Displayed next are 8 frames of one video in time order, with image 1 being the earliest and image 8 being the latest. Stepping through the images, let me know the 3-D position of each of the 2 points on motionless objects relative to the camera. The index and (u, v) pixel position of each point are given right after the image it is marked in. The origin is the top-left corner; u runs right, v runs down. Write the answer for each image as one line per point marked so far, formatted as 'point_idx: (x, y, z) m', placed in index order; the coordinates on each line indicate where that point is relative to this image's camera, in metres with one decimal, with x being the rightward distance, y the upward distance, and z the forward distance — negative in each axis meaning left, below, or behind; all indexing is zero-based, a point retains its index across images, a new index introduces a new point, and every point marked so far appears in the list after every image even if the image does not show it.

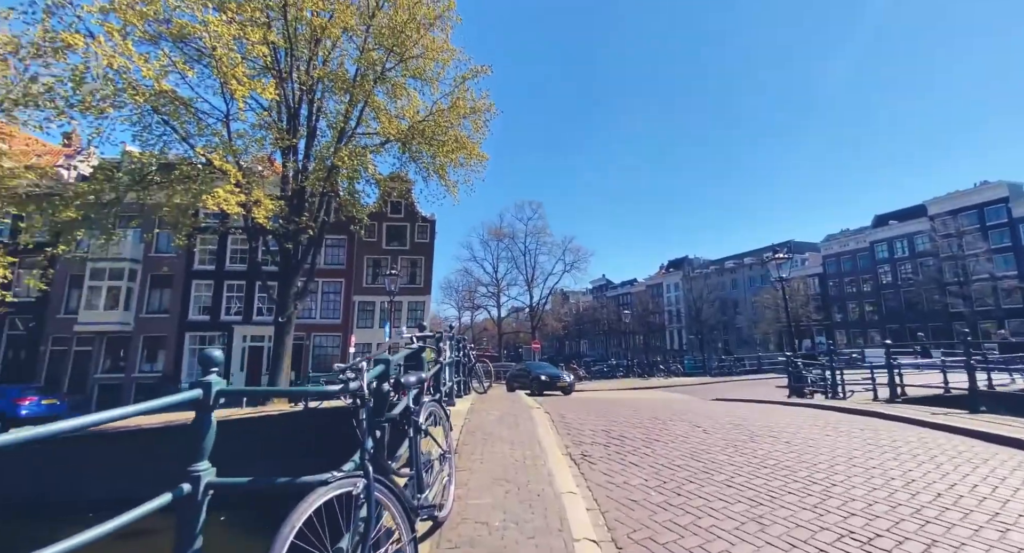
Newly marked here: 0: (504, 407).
0: (-0.2, -3.2, +12.3) m
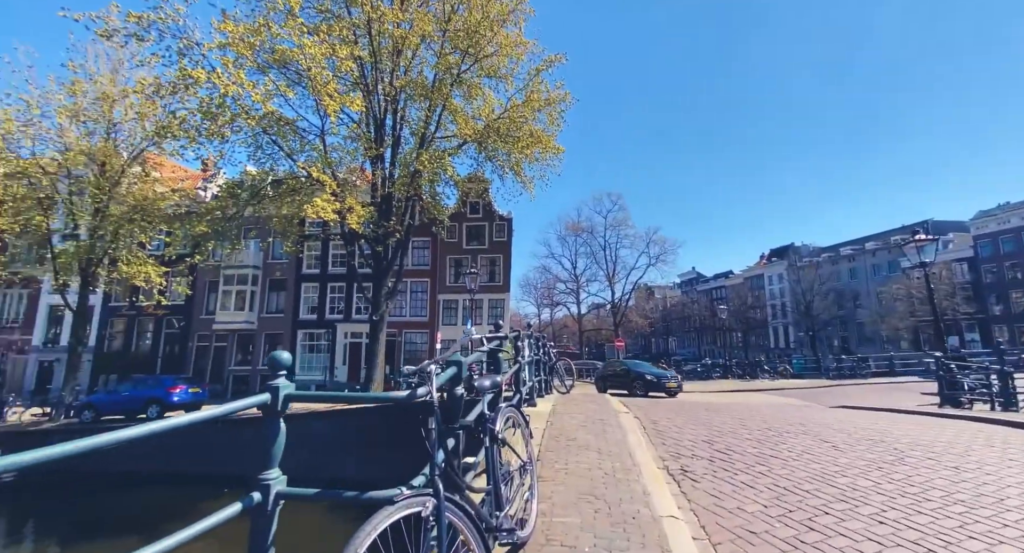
0: (+1.8, -3.0, +11.4) m
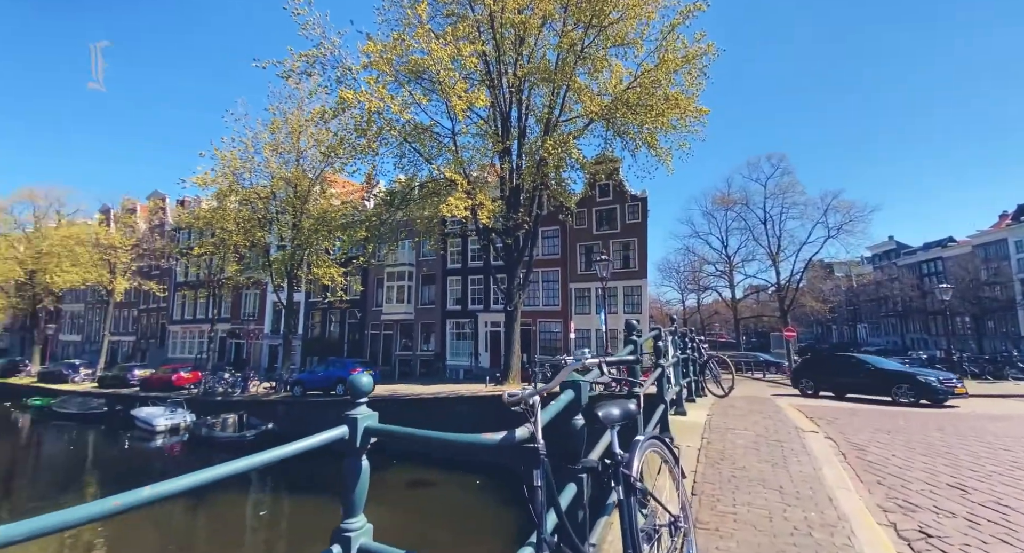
0: (+4.6, -2.7, +9.2) m
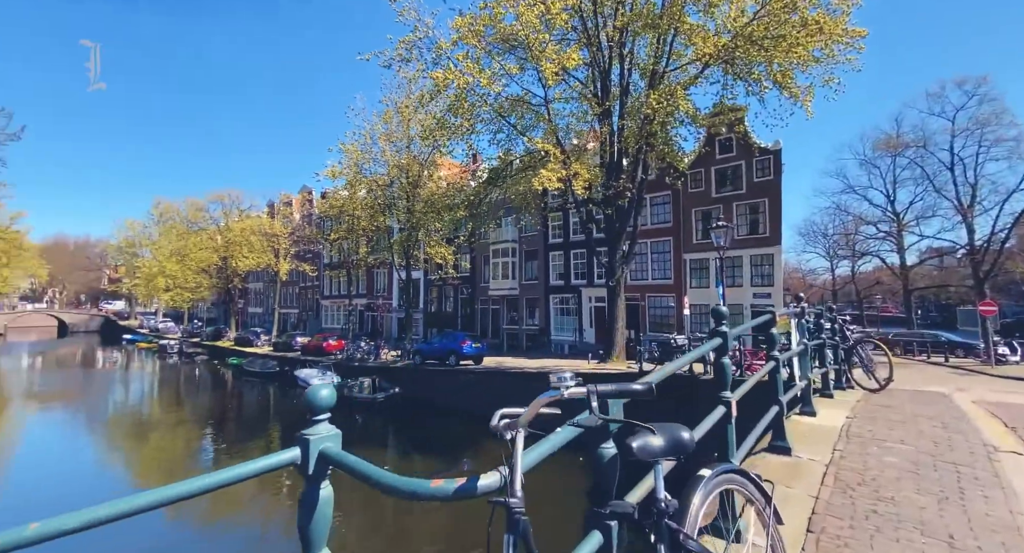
0: (+5.9, -2.2, +7.2) m
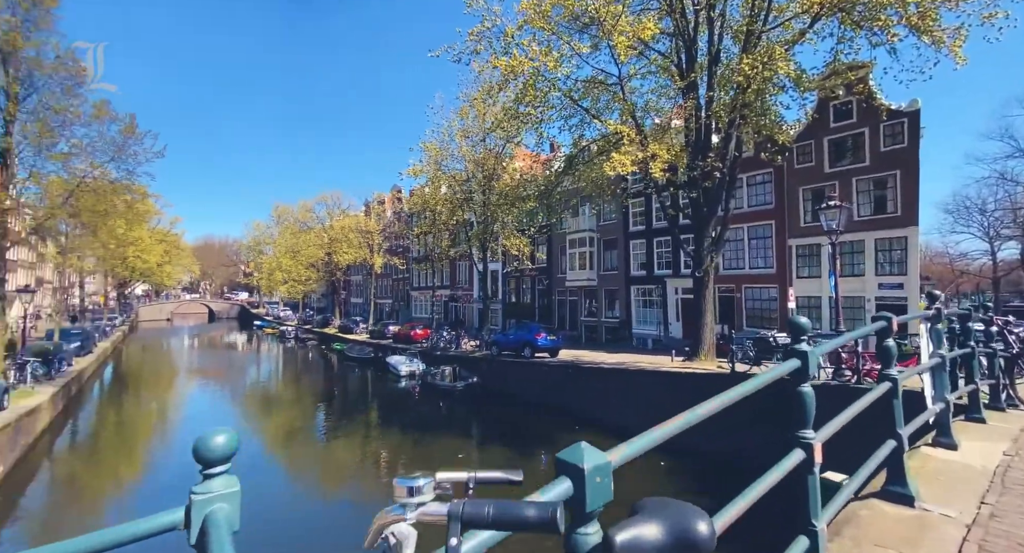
0: (+6.4, -2.1, +5.3) m
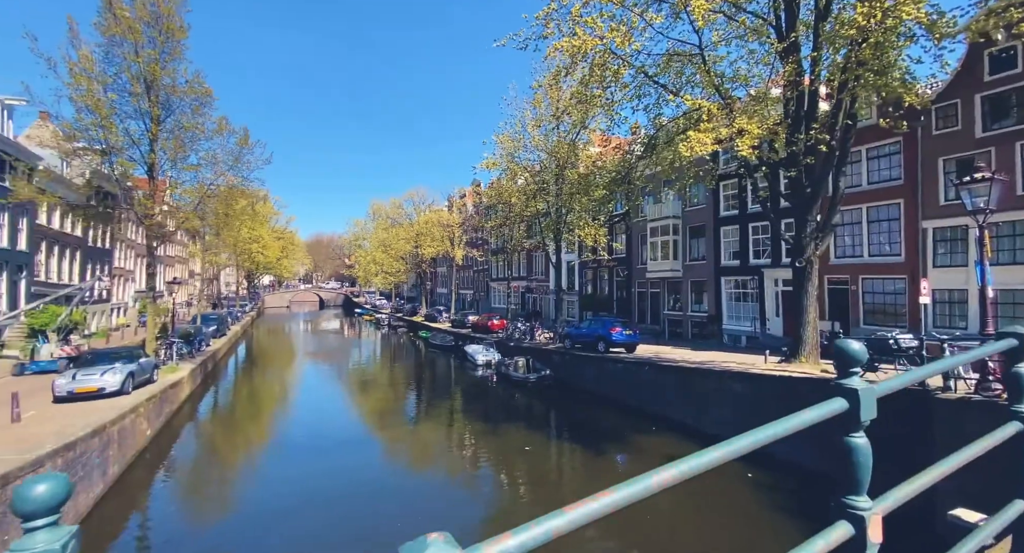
0: (+6.5, -2.0, +3.6) m
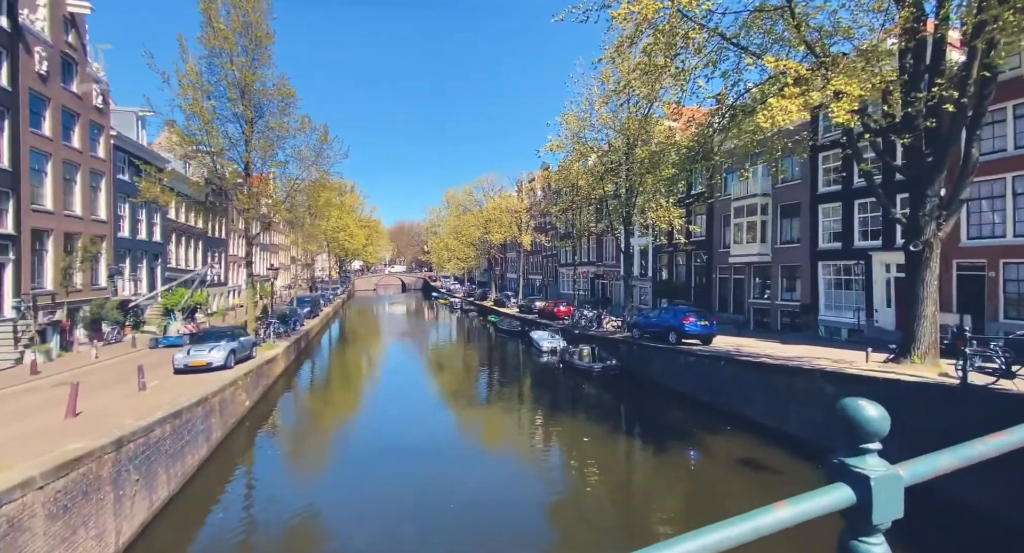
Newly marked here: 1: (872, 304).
0: (+6.3, -2.0, +2.0) m
1: (+11.1, -0.9, +15.2) m
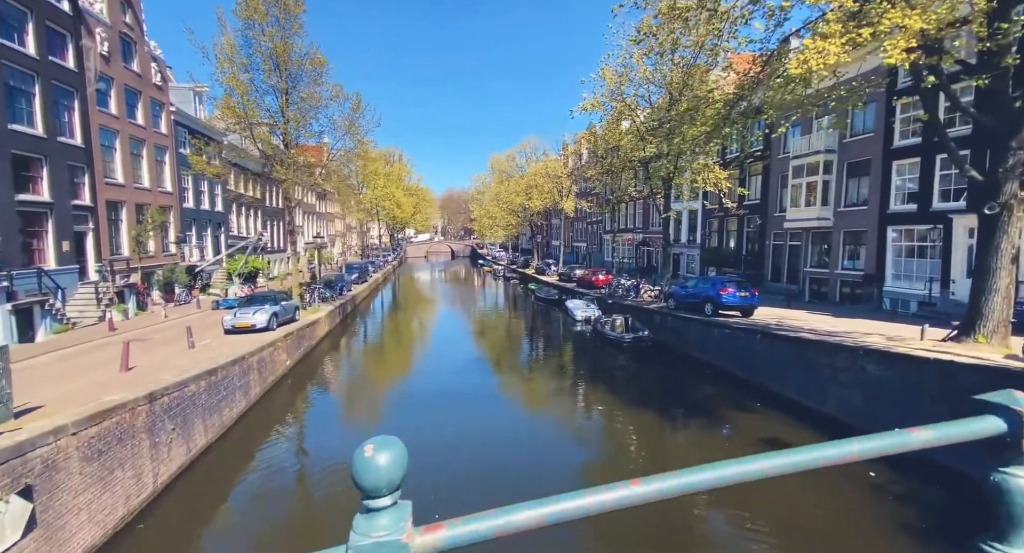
0: (+5.5, -1.9, +1.0) m
1: (+11.9, +0.1, +13.4) m
